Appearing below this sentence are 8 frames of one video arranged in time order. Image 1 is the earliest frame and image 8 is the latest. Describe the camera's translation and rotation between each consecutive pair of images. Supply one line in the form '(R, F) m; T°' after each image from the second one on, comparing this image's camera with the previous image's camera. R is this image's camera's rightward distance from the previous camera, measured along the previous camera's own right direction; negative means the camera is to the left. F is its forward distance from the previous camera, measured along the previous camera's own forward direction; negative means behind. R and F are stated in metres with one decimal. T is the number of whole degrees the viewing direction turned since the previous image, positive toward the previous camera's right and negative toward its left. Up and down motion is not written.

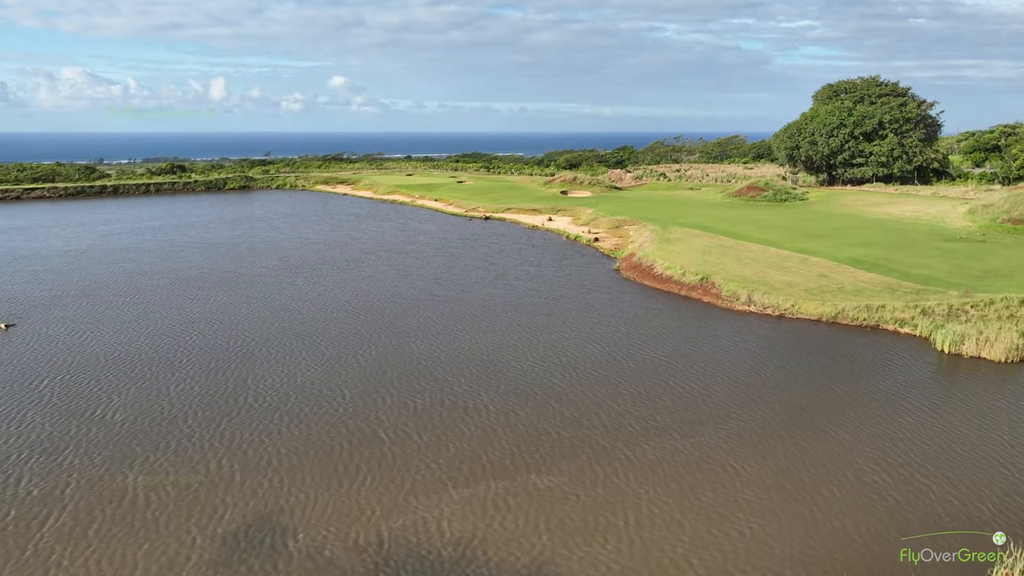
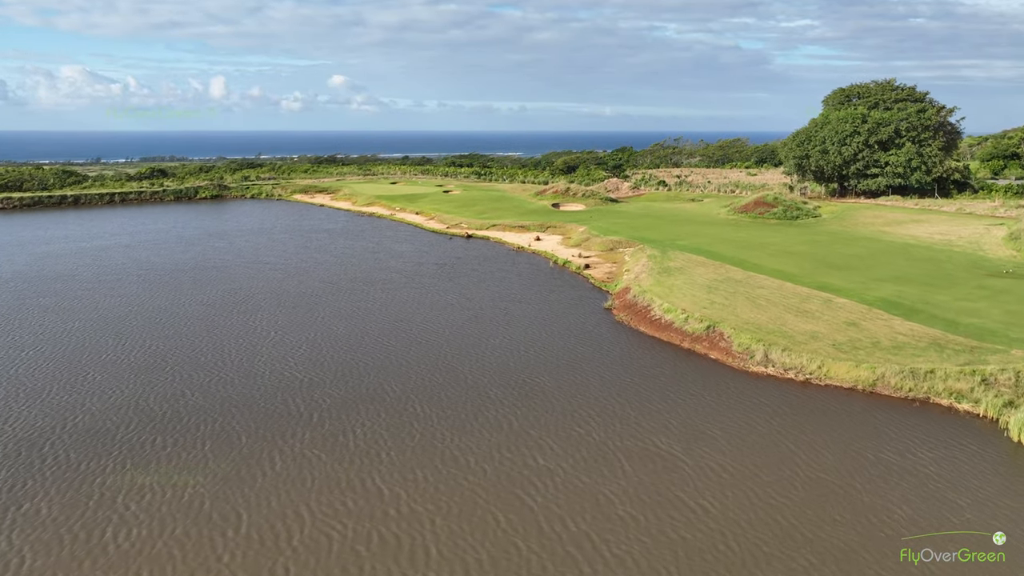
(+0.9, +4.4) m; 0°
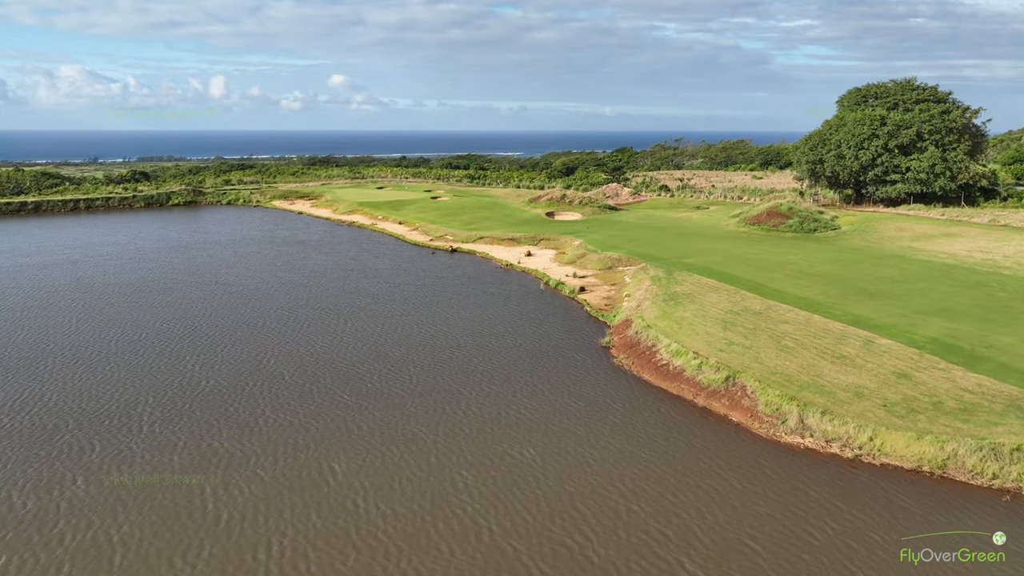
(+0.6, +4.2) m; 0°
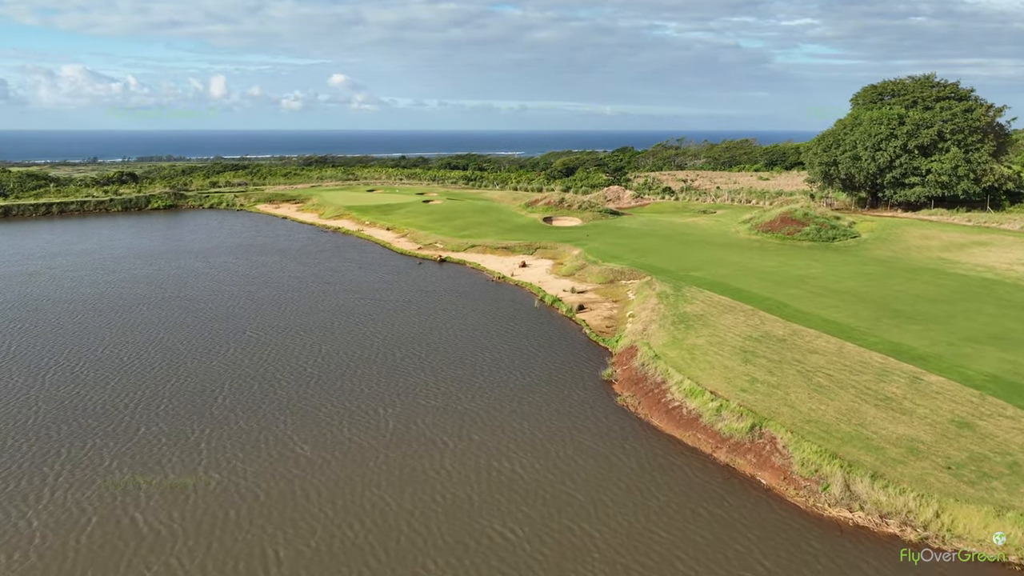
(+0.4, +3.2) m; 0°
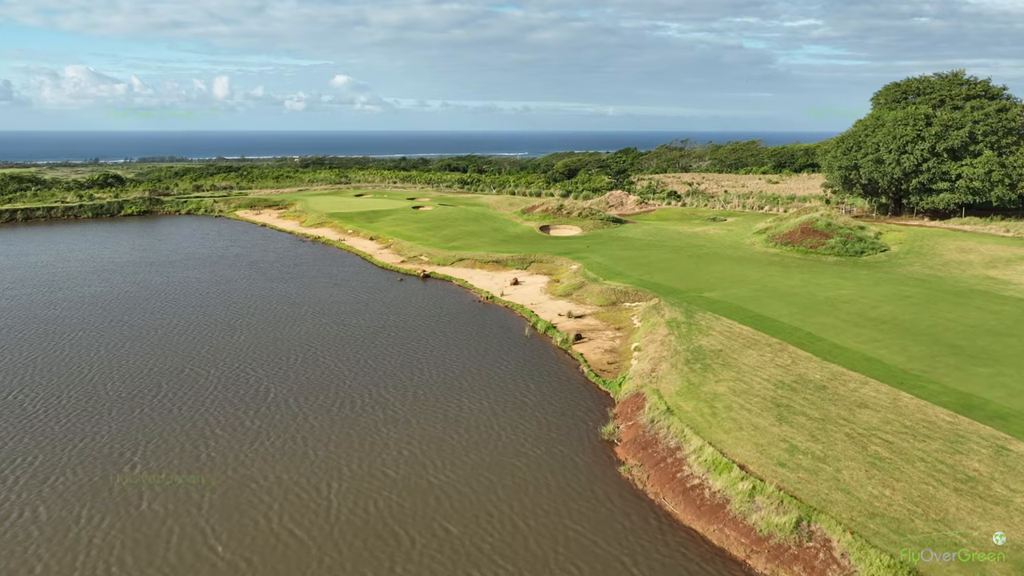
(+0.6, +3.9) m; 0°
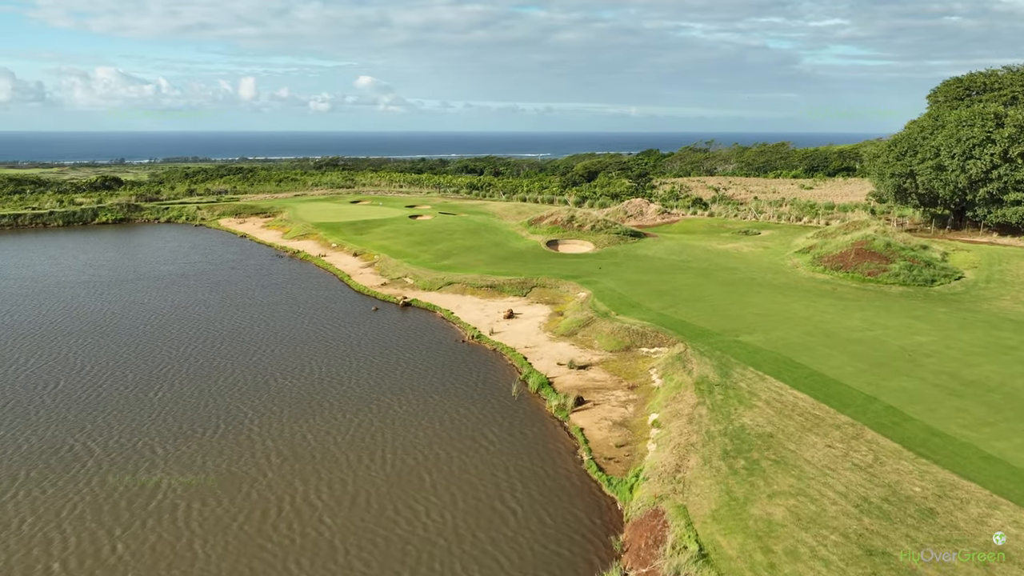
(+1.0, +5.8) m; -2°
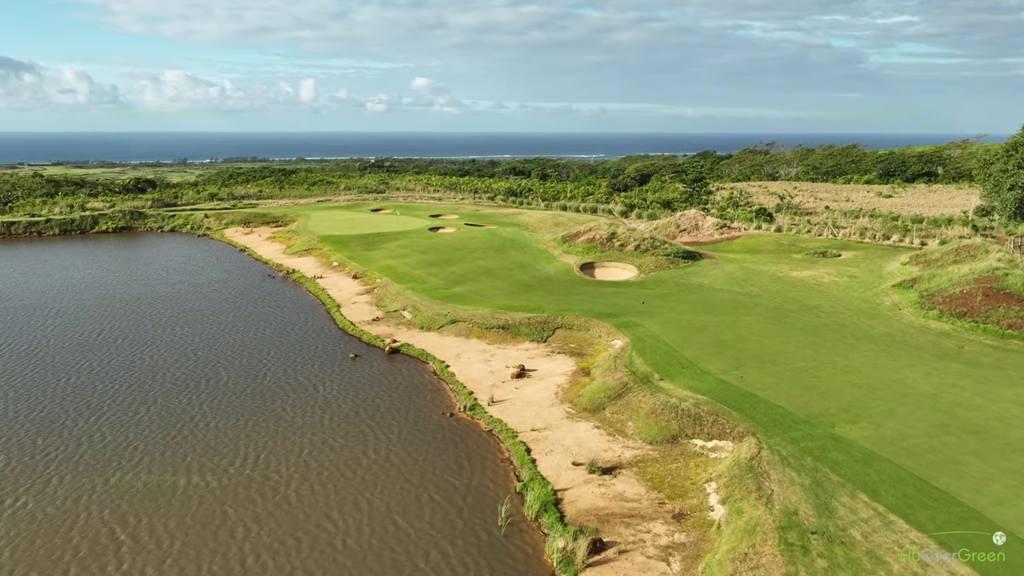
(+1.2, +6.7) m; -4°
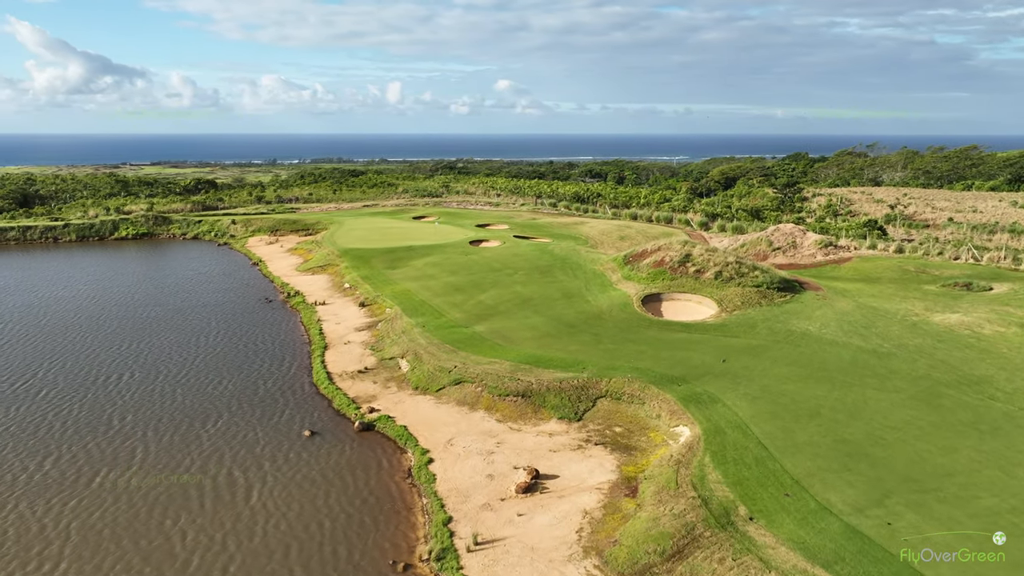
(+1.3, +7.3) m; -6°
